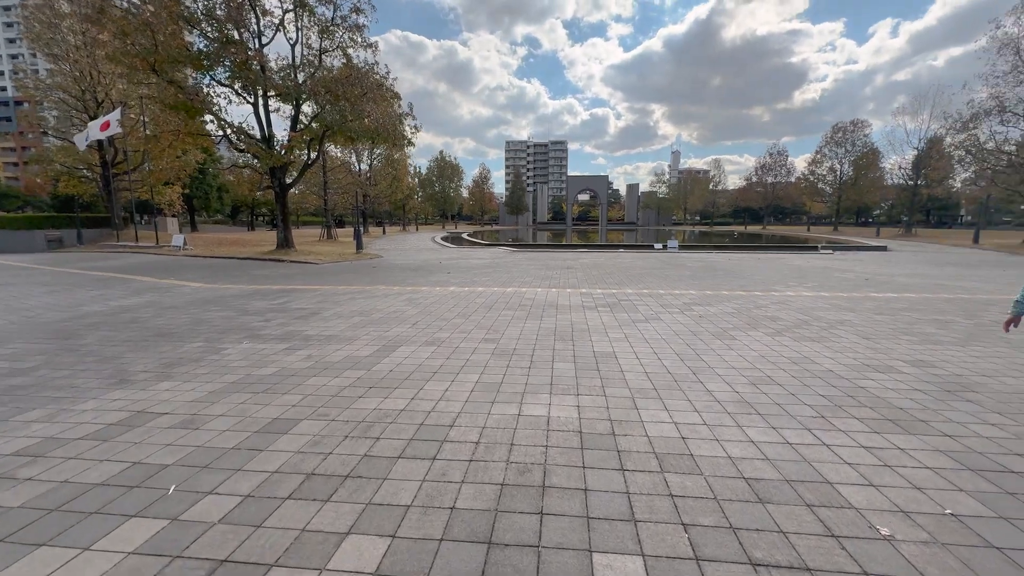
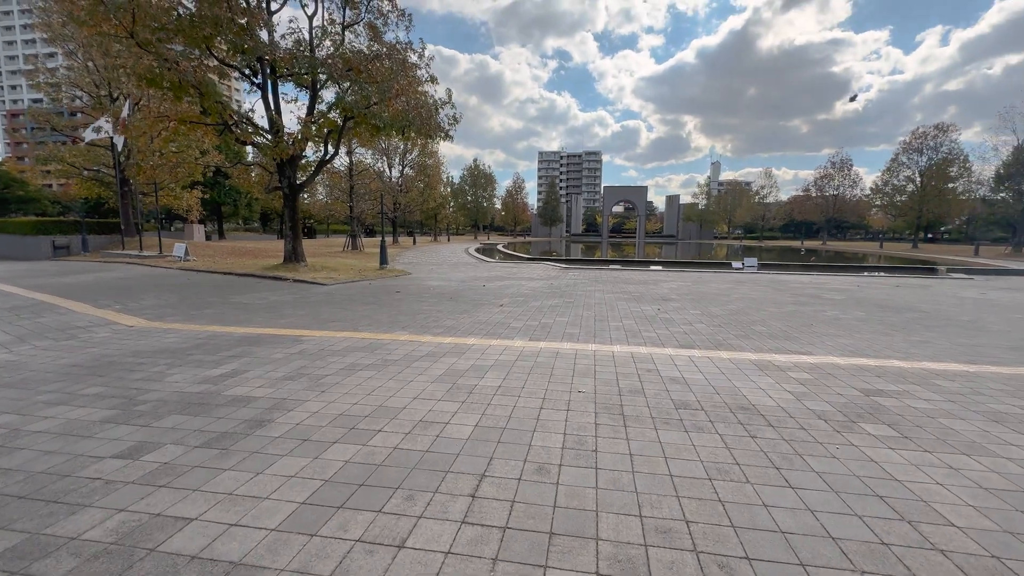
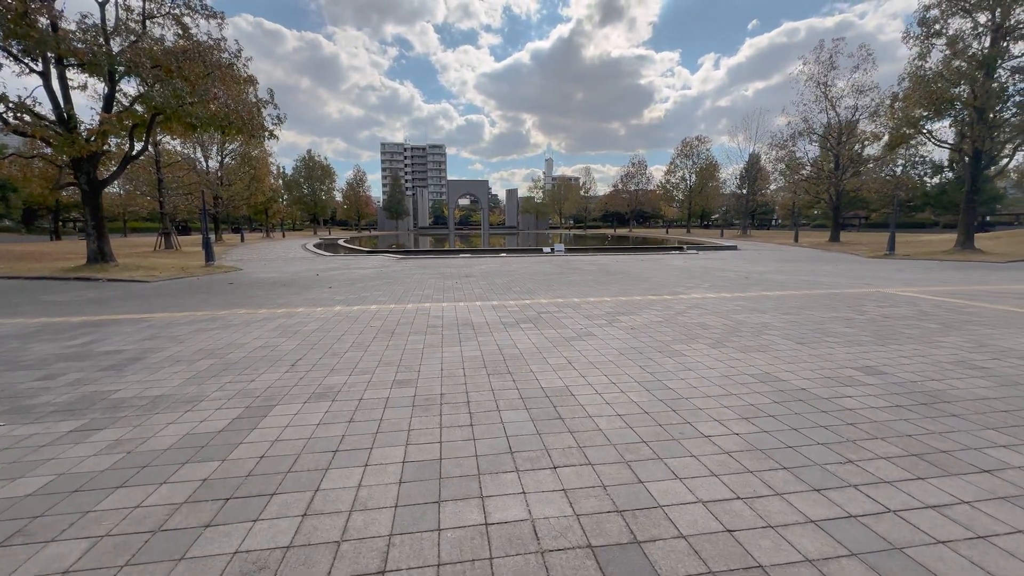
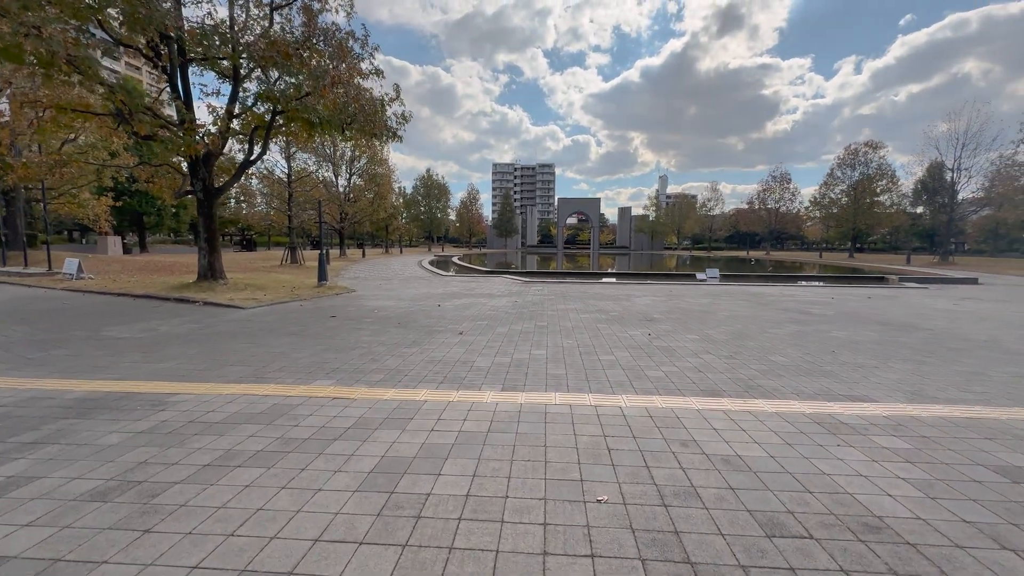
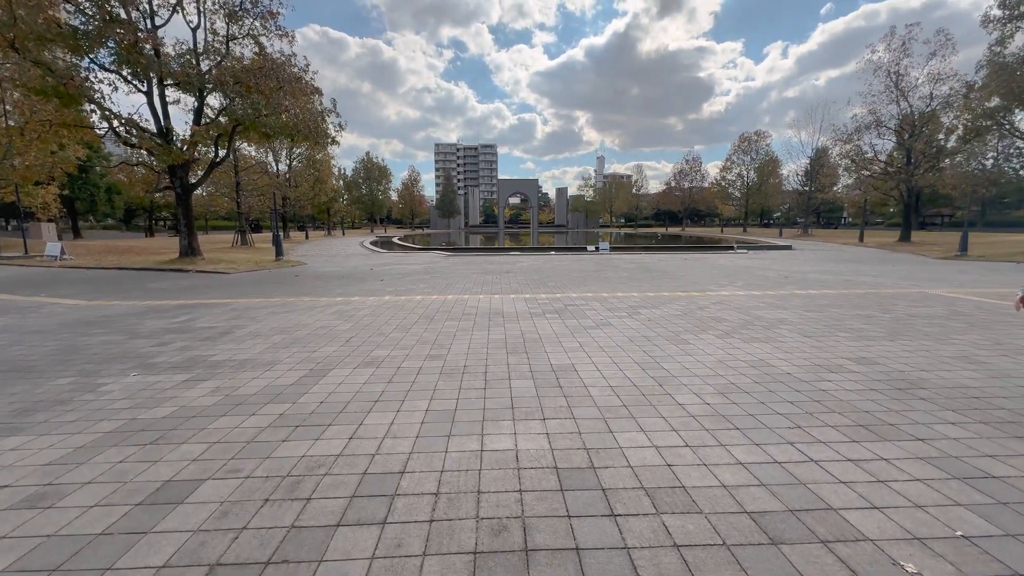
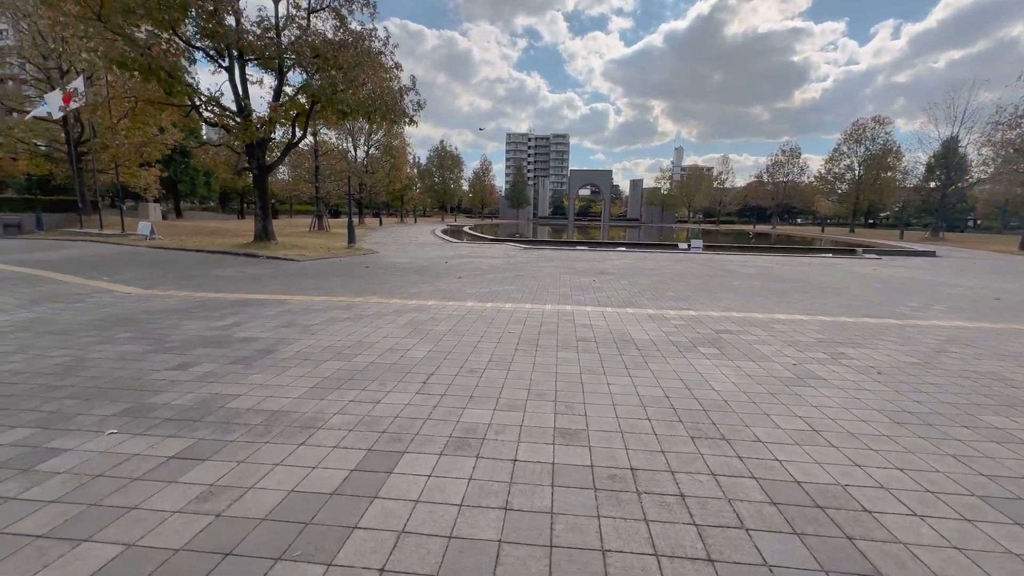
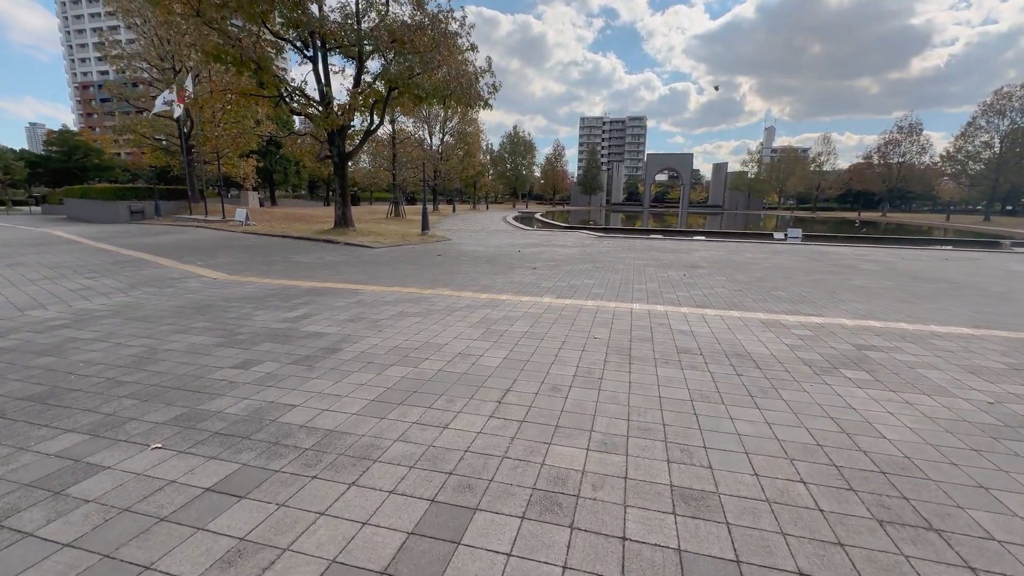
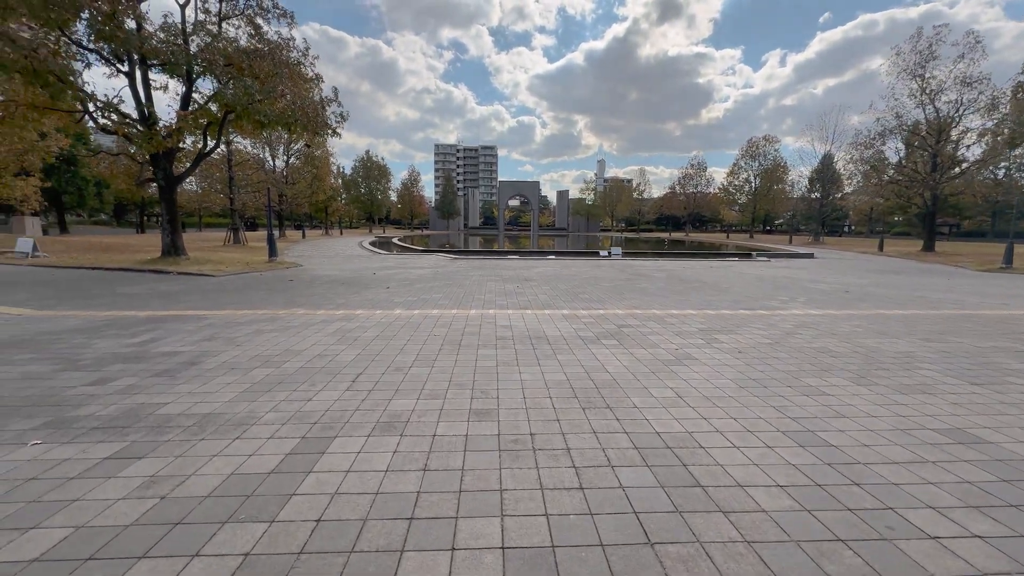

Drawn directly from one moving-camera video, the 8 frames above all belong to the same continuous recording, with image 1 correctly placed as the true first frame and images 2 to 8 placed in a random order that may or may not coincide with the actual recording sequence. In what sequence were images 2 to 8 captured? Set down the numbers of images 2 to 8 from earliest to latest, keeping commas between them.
5, 3, 8, 6, 7, 2, 4
